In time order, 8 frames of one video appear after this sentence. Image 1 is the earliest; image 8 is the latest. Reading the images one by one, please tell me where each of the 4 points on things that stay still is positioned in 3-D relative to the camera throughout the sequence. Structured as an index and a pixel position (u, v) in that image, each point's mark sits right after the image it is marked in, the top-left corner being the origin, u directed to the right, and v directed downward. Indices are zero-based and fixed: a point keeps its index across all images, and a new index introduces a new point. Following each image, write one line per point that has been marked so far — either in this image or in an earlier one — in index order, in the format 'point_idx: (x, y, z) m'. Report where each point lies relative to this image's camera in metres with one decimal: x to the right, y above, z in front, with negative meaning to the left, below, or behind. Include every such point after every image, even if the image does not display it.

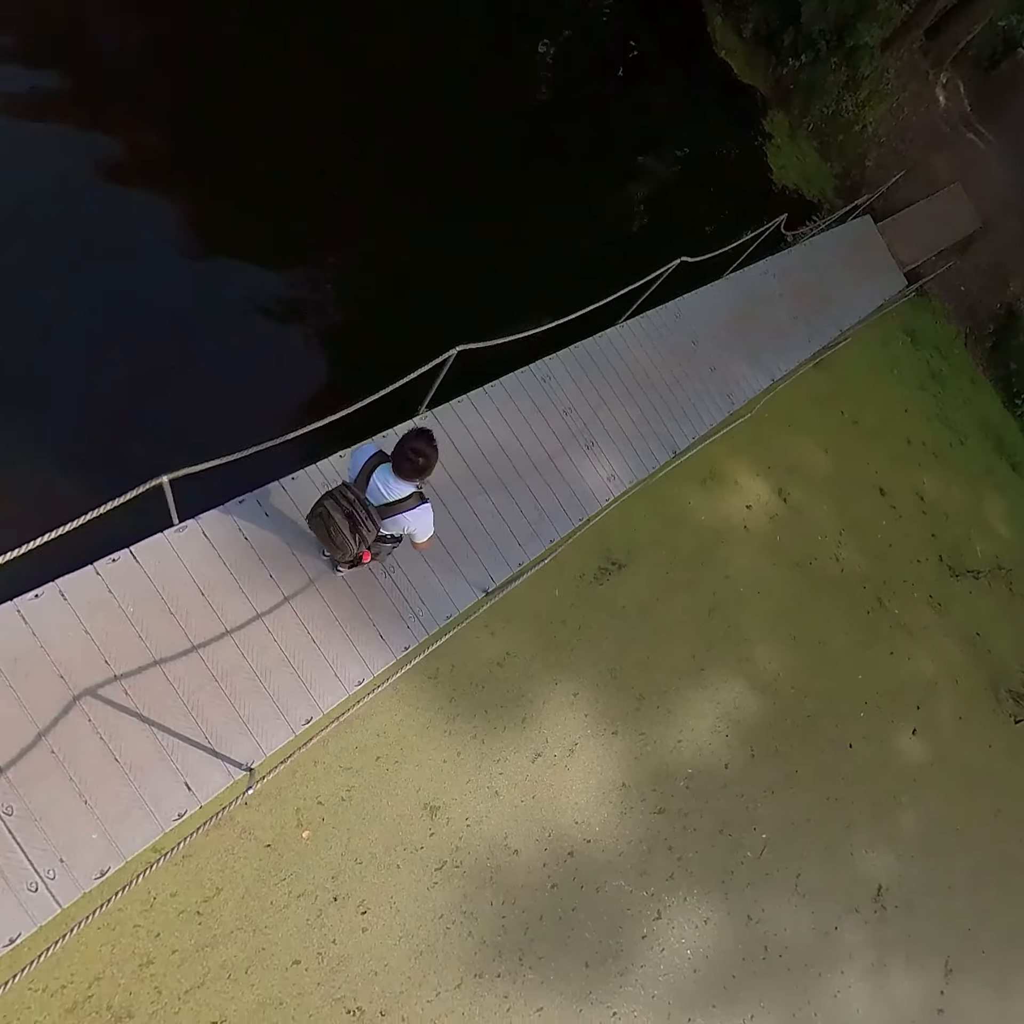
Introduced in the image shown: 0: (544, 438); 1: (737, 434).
0: (+0.4, +0.9, +6.6) m
1: (+3.6, +1.2, +8.5) m
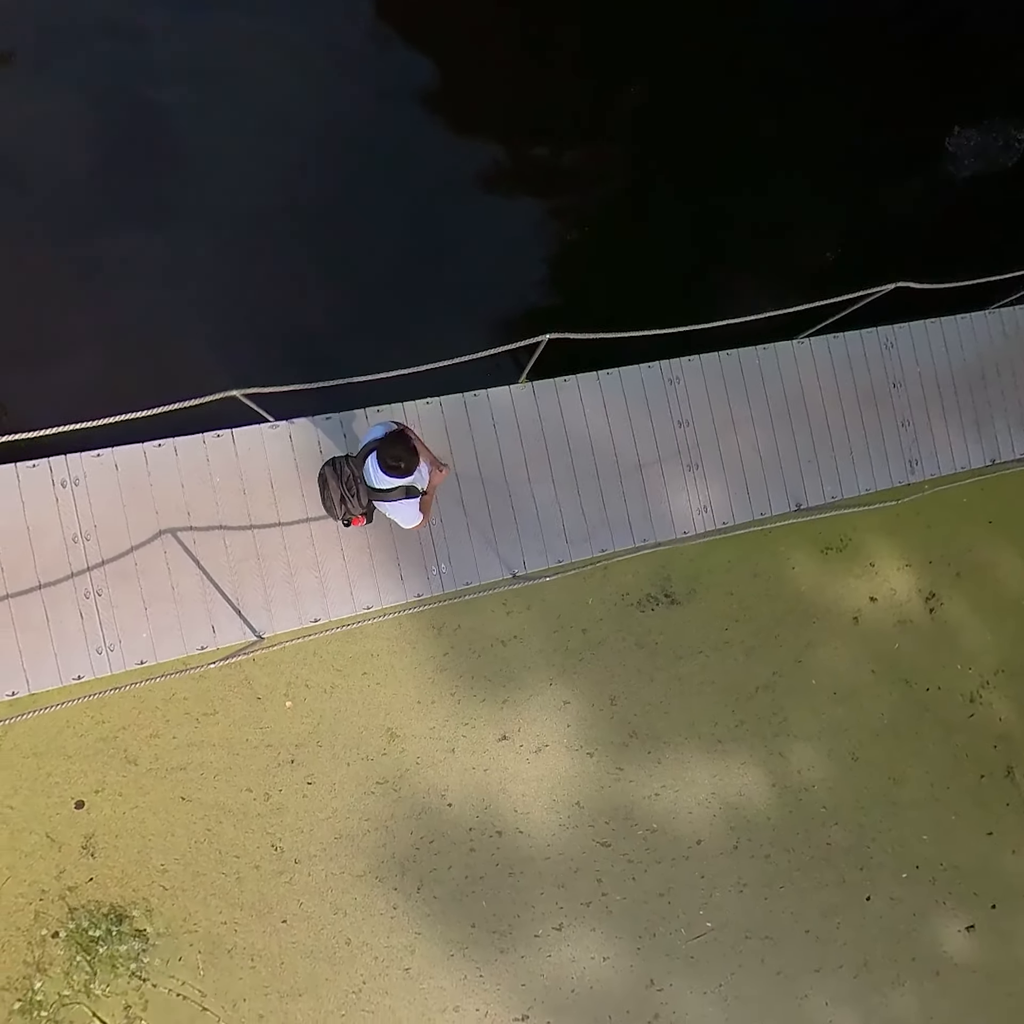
0: (+1.5, +0.7, +6.1) m
1: (+5.1, 0.0, +6.9) m
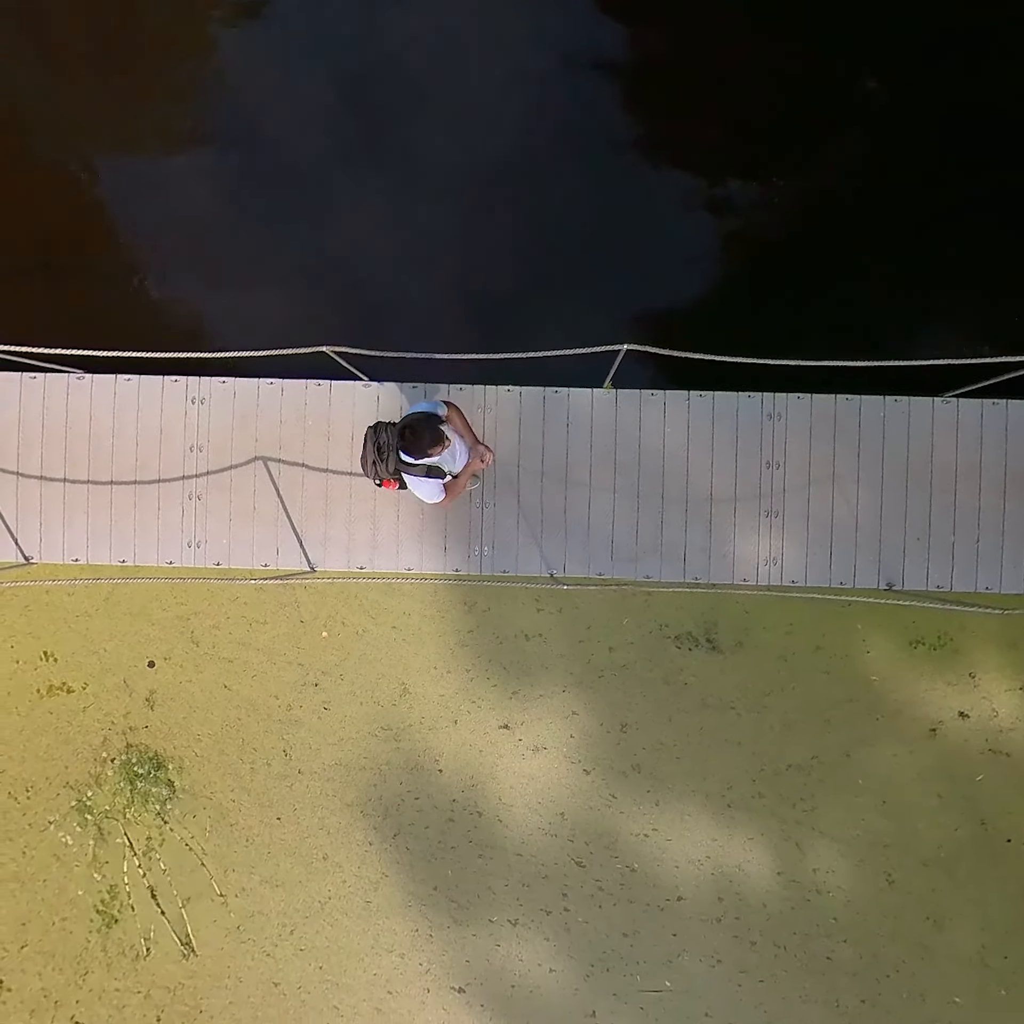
0: (+2.2, +0.3, +5.7) m
1: (+5.6, -1.3, +5.7) m
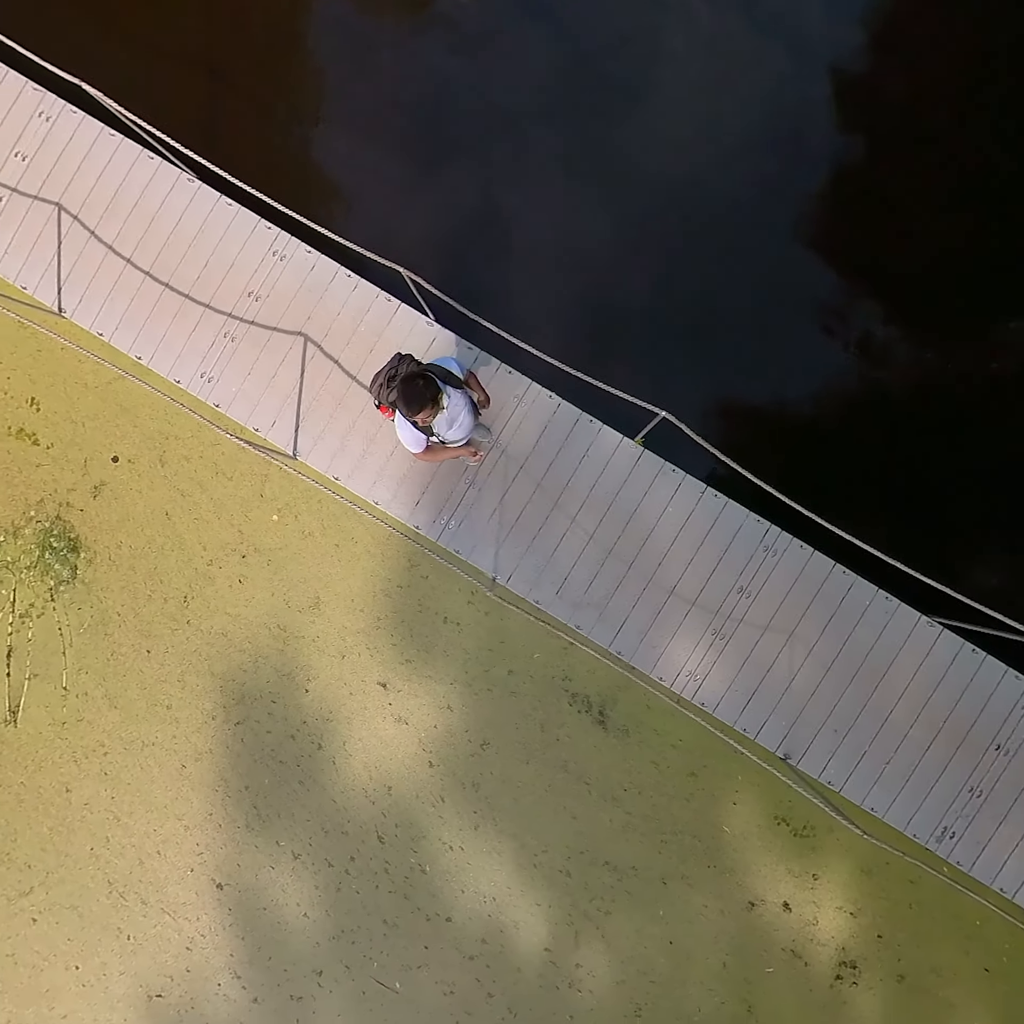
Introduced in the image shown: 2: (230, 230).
0: (+1.9, -0.7, +5.7) m
1: (+4.1, -3.8, +5.7) m
2: (-3.2, +3.2, +5.9) m
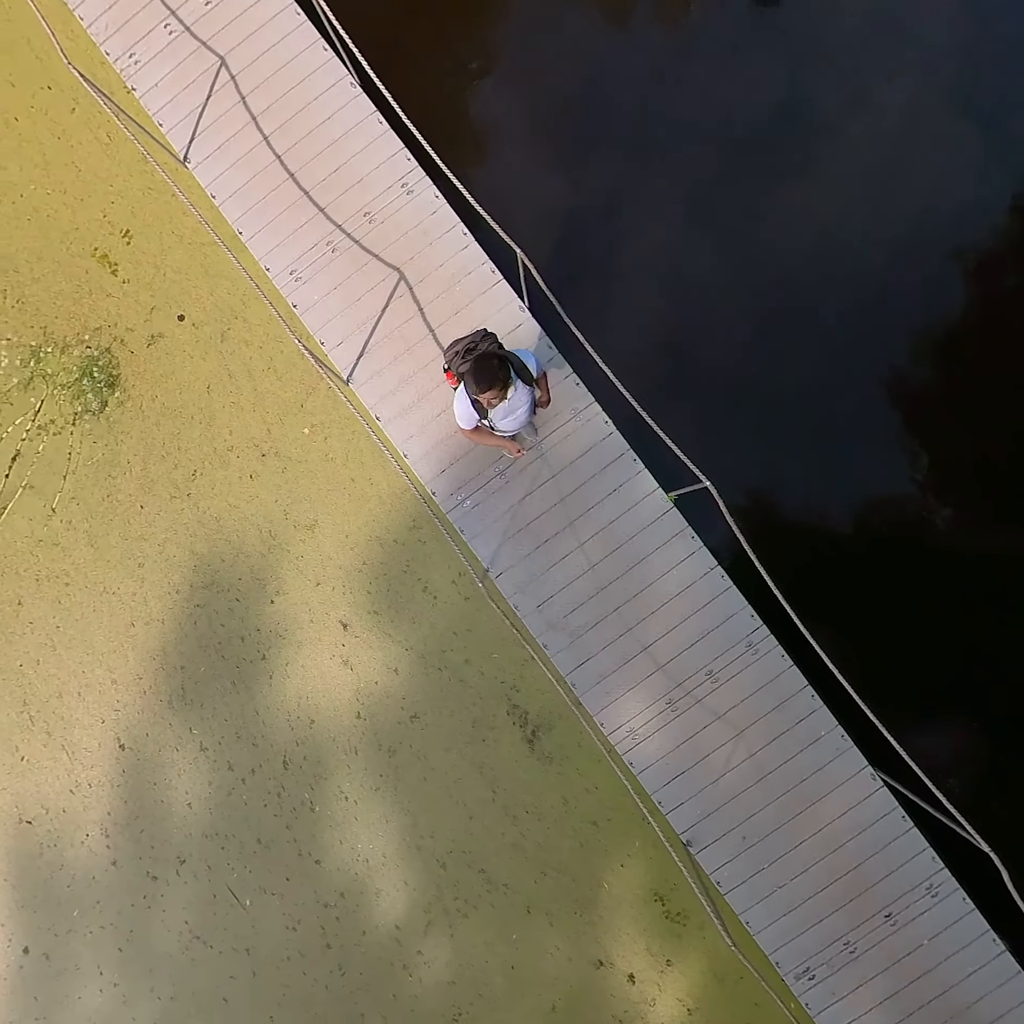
0: (+1.7, -1.4, +5.7) m
1: (+2.5, -5.1, +5.7) m
2: (-1.6, +4.2, +5.9) m
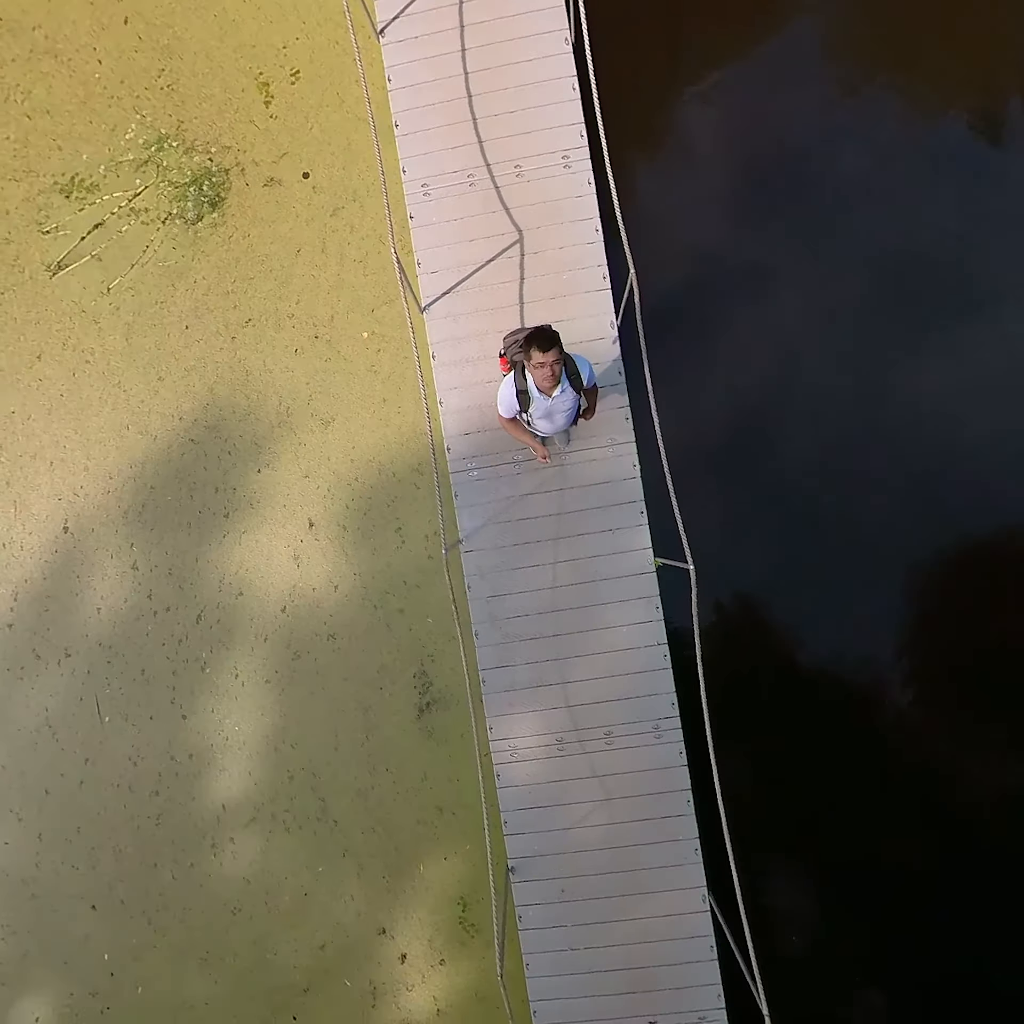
0: (+0.8, -1.9, +5.7) m
1: (-0.2, -5.5, +5.9) m
2: (+0.5, +4.5, +5.8) m
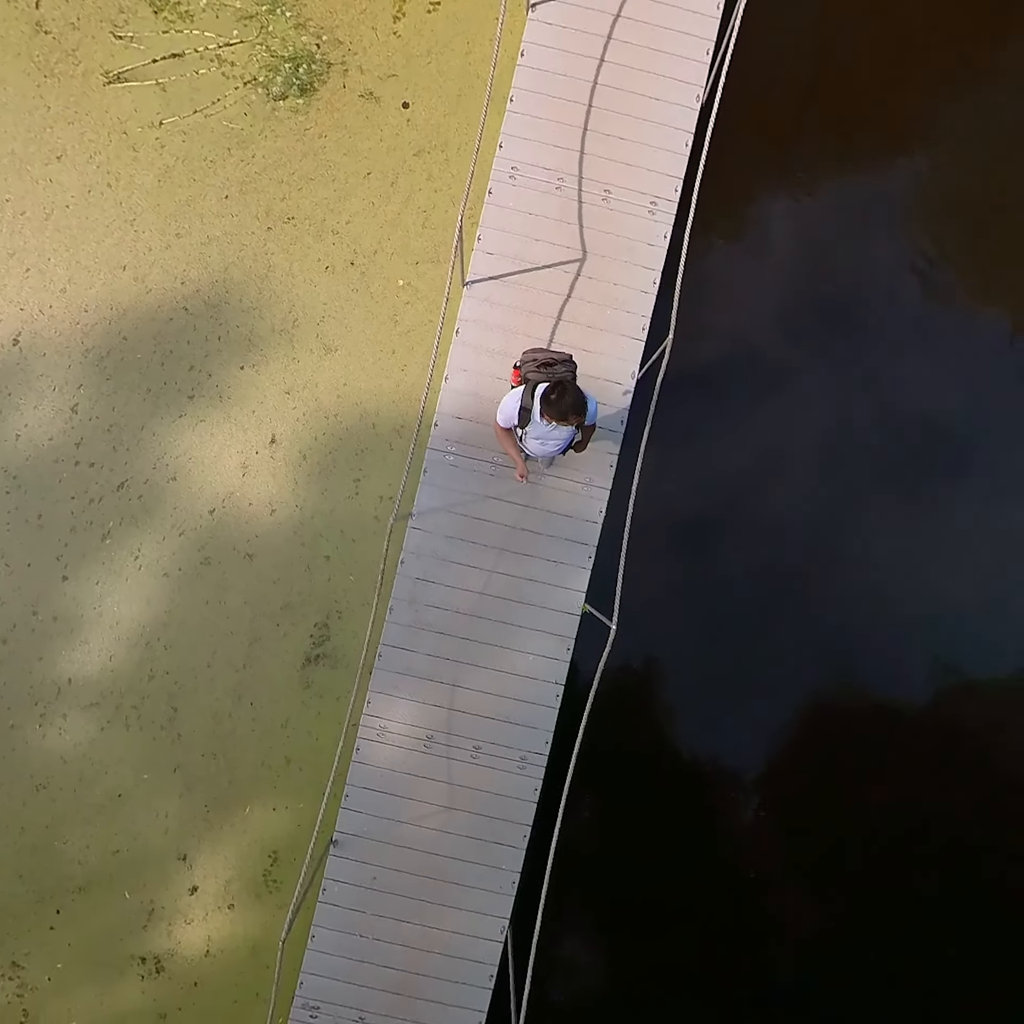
0: (-0.4, -2.0, +5.8) m
1: (-2.7, -5.0, +5.8) m
2: (+1.7, +4.1, +5.9) m
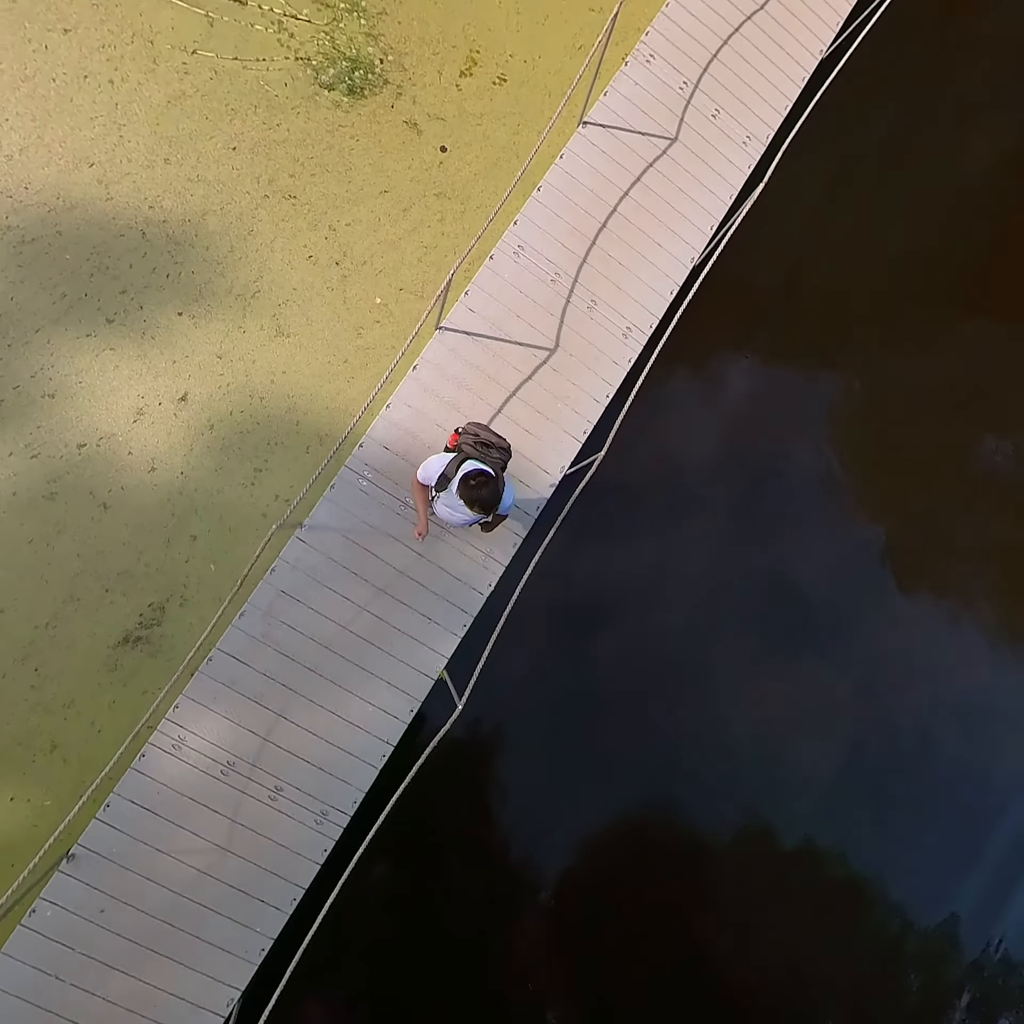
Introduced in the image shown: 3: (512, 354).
0: (-2.2, -2.2, +5.3) m
1: (-5.3, -4.3, +4.7) m
2: (+1.7, +2.8, +6.5) m
3: (+0.1, +1.8, +6.0) m
